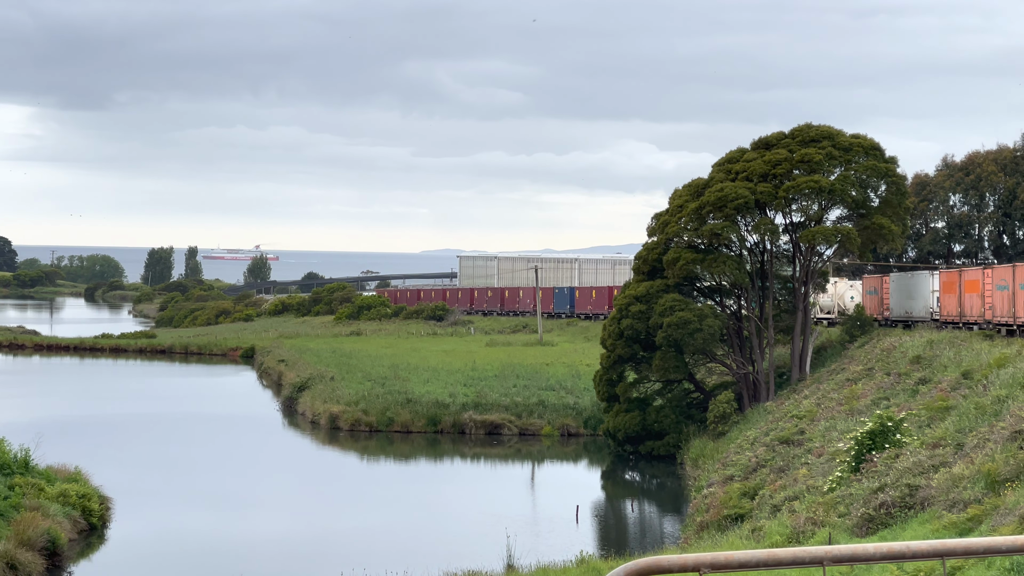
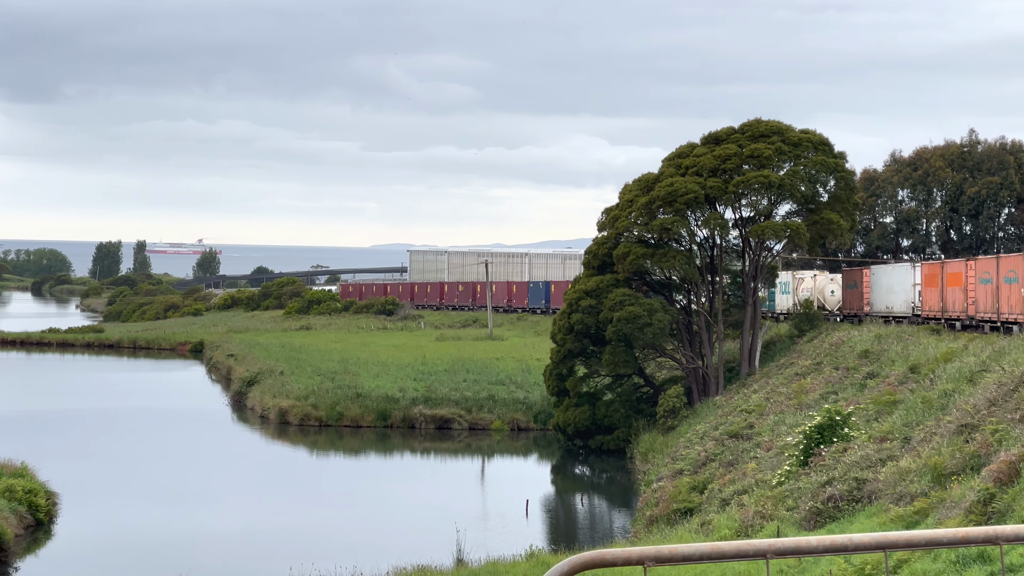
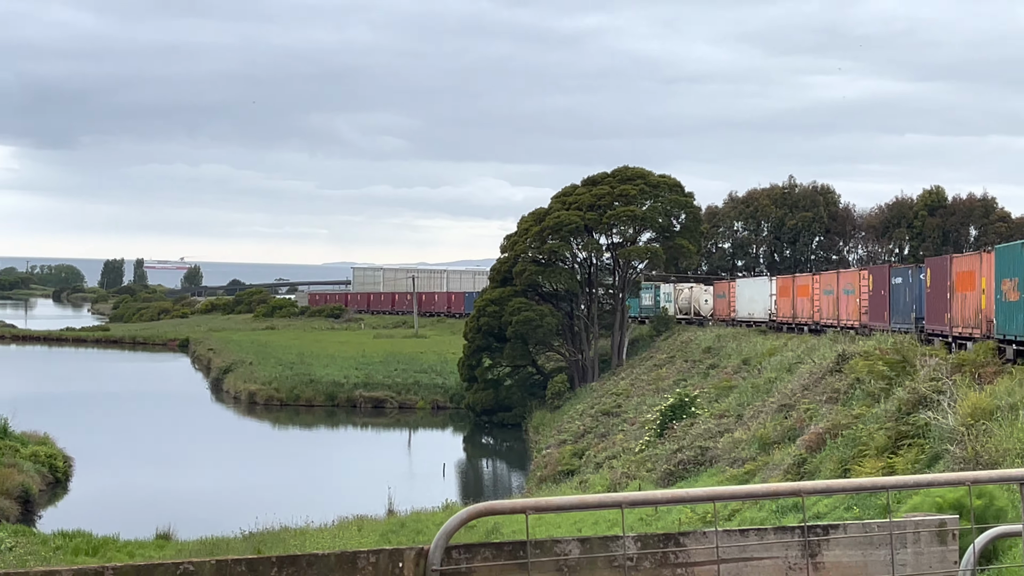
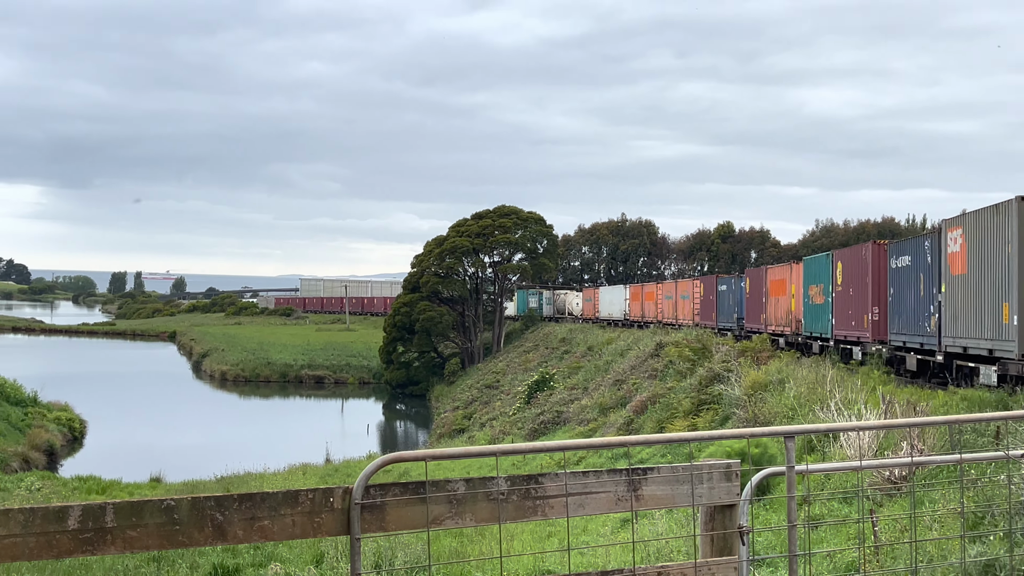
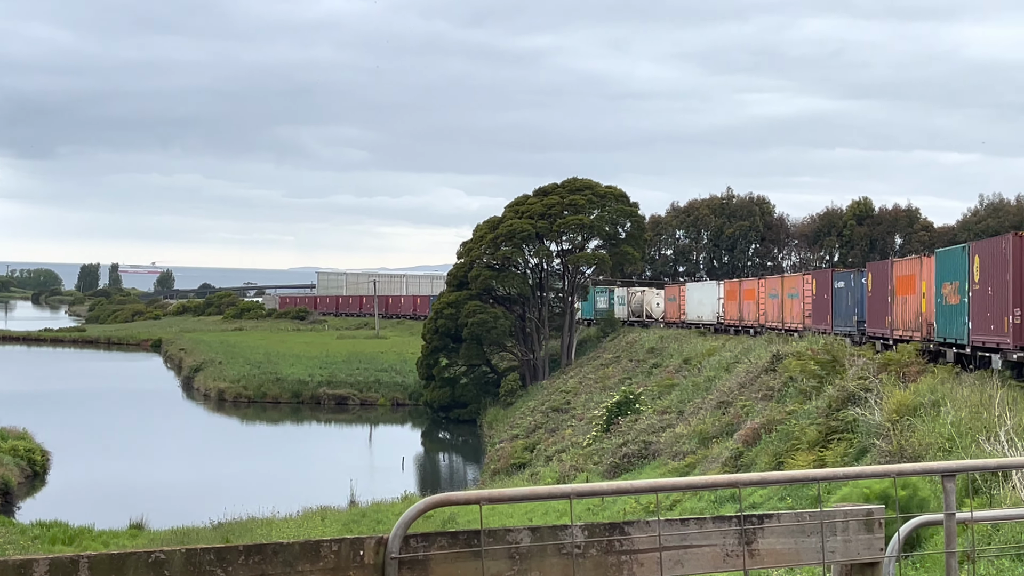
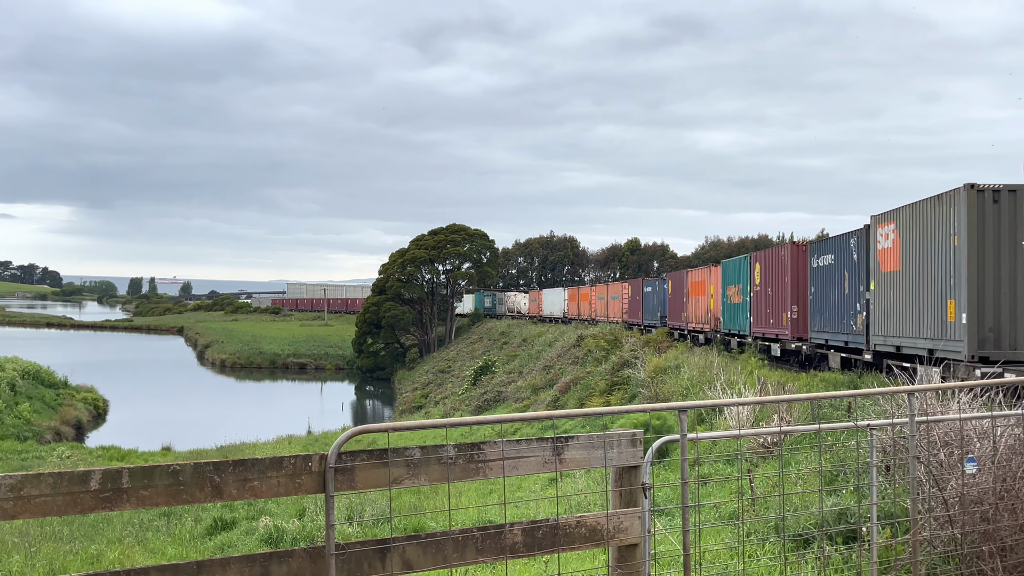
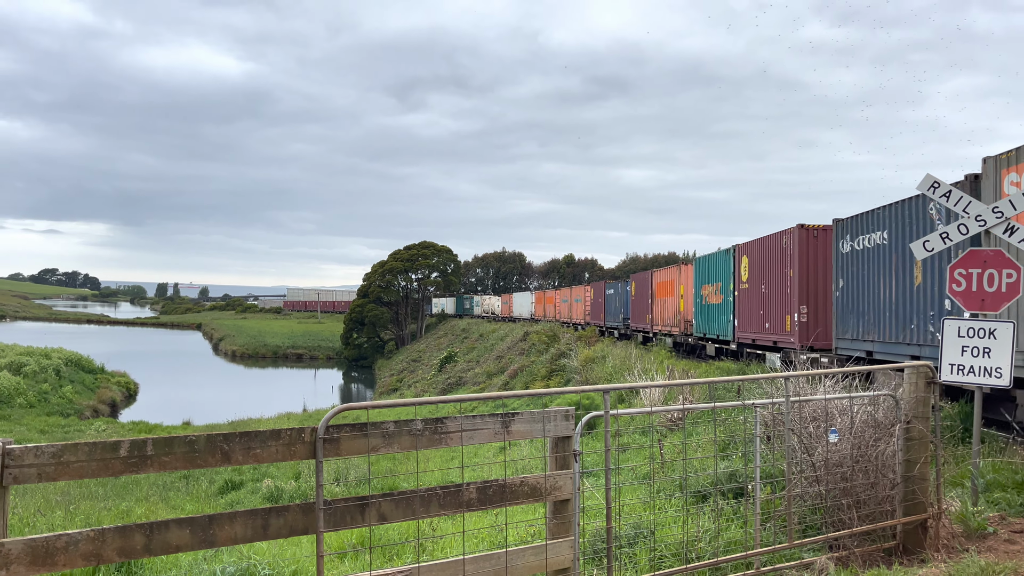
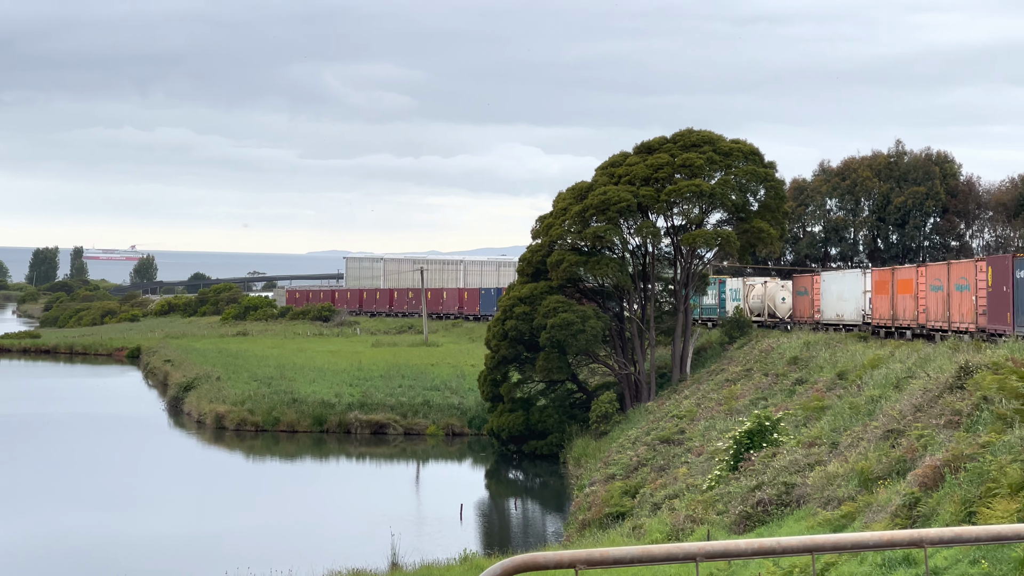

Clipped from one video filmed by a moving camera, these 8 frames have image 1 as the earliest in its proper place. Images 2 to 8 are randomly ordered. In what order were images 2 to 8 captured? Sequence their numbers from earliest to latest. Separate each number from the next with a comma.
2, 8, 3, 5, 4, 6, 7
